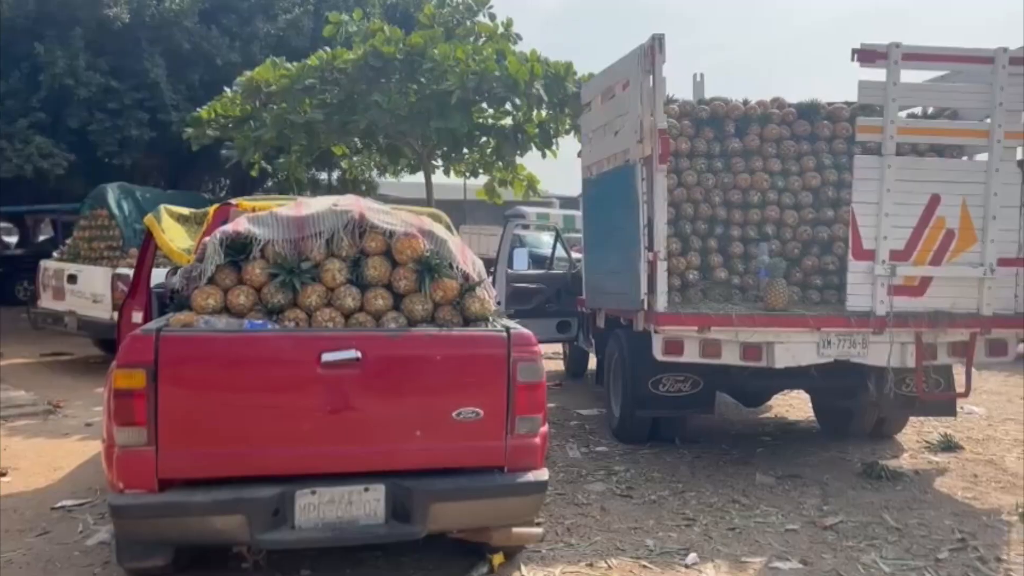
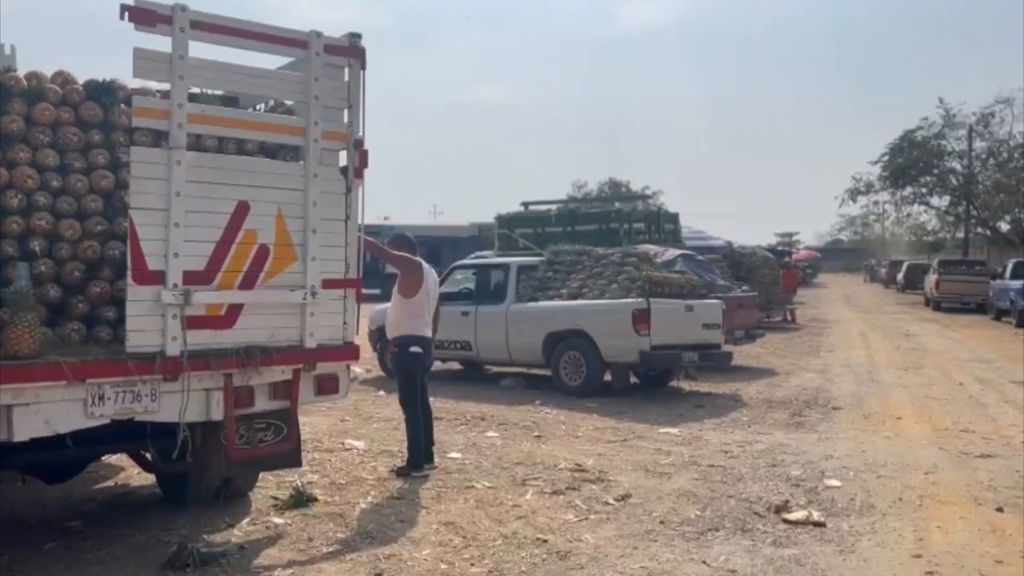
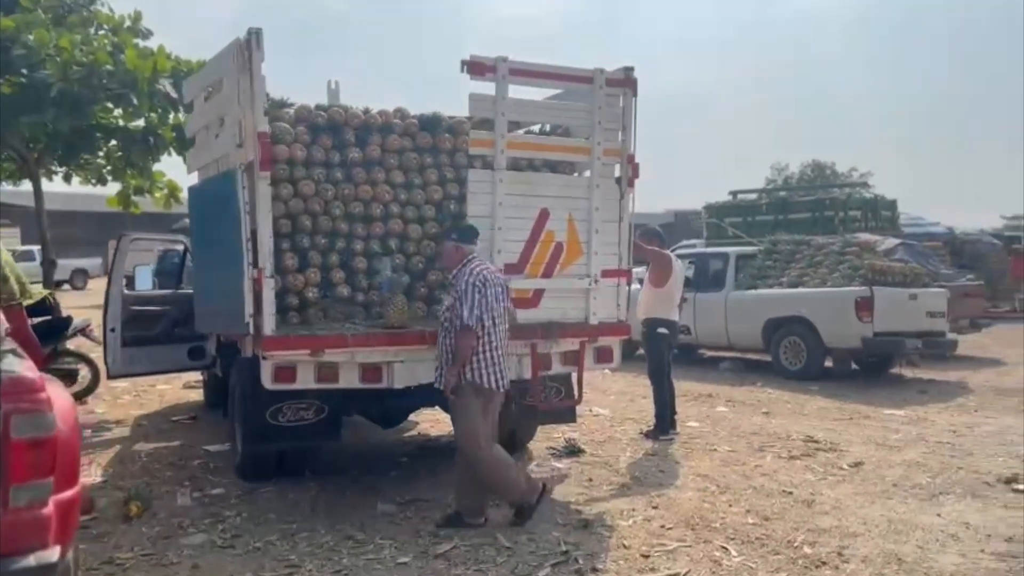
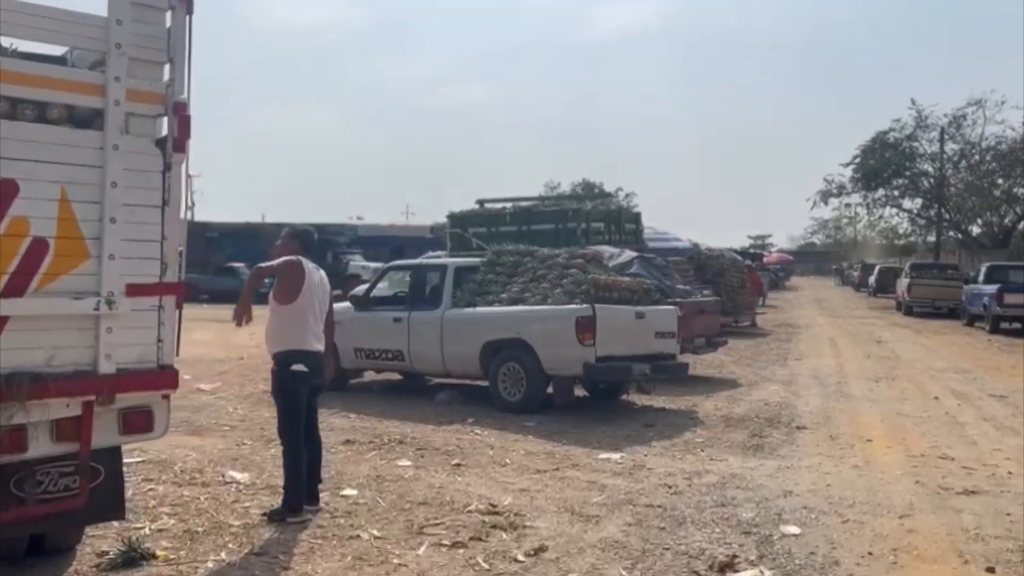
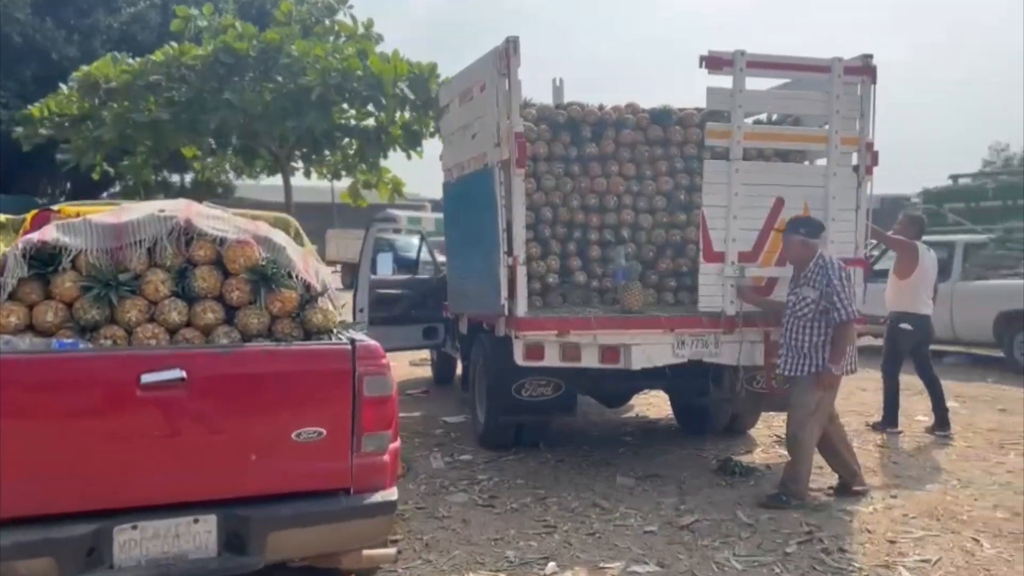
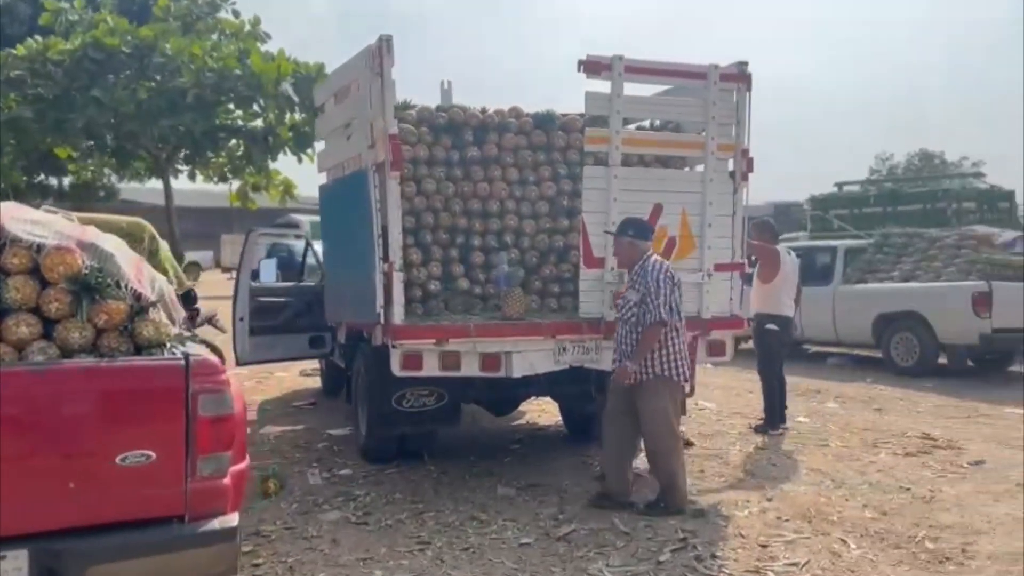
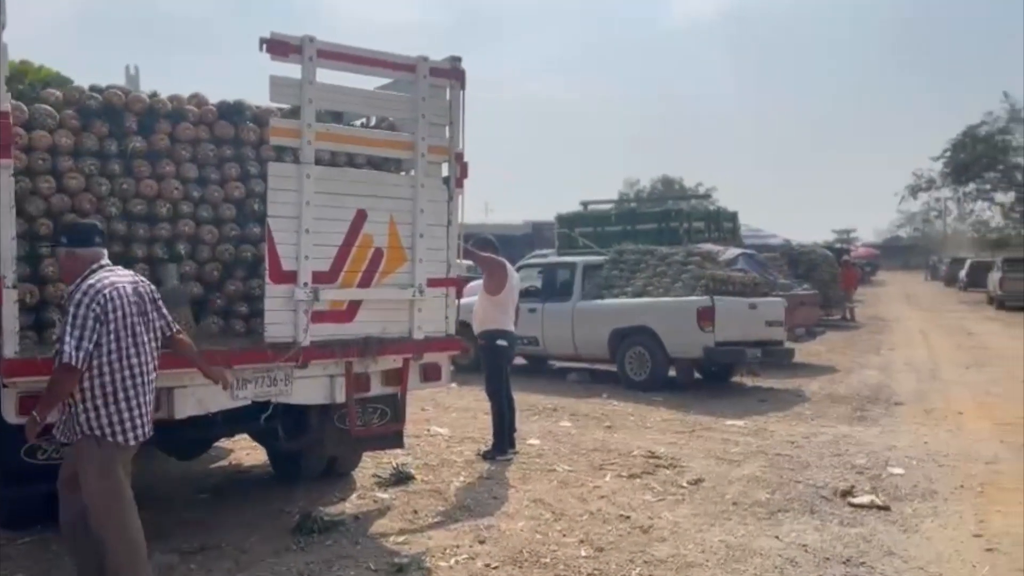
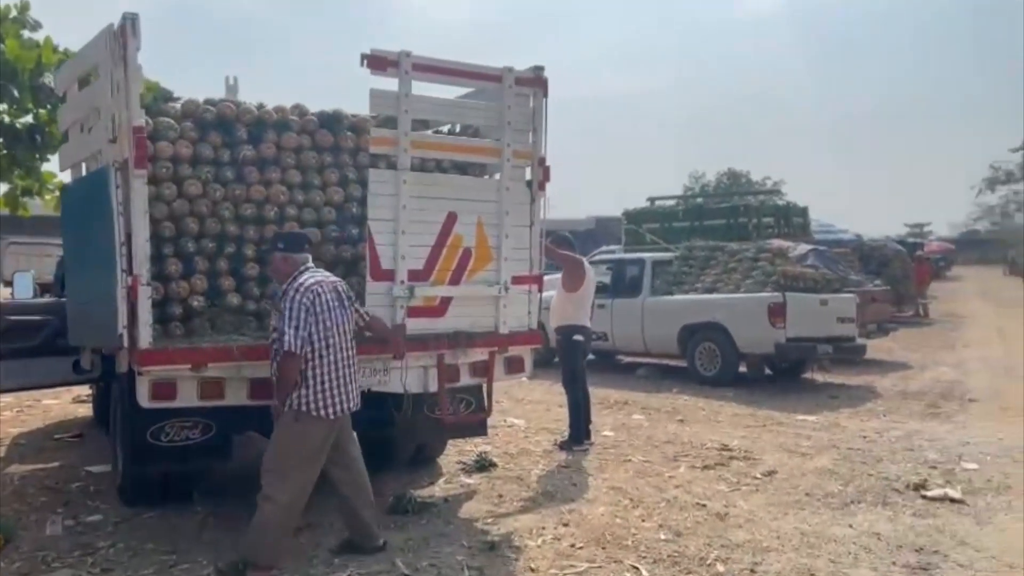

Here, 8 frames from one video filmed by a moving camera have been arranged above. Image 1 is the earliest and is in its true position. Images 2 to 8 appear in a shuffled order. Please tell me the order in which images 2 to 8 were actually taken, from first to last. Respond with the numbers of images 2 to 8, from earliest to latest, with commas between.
5, 6, 3, 8, 7, 2, 4
